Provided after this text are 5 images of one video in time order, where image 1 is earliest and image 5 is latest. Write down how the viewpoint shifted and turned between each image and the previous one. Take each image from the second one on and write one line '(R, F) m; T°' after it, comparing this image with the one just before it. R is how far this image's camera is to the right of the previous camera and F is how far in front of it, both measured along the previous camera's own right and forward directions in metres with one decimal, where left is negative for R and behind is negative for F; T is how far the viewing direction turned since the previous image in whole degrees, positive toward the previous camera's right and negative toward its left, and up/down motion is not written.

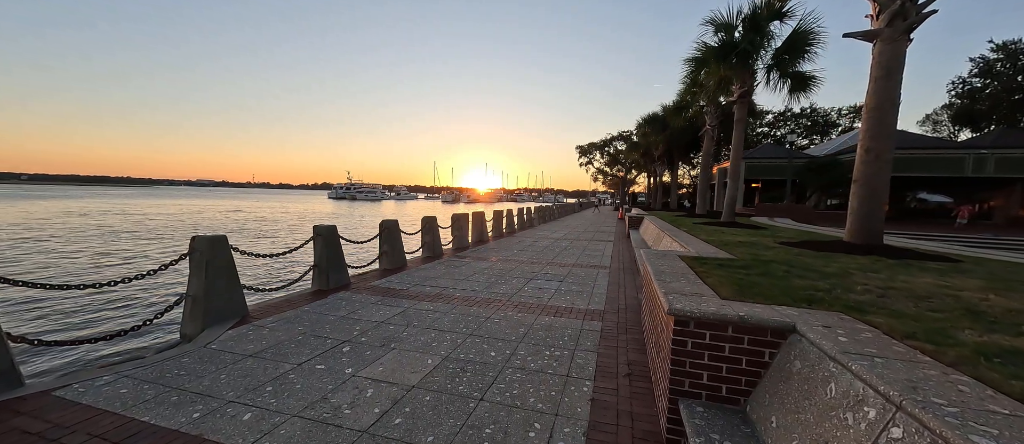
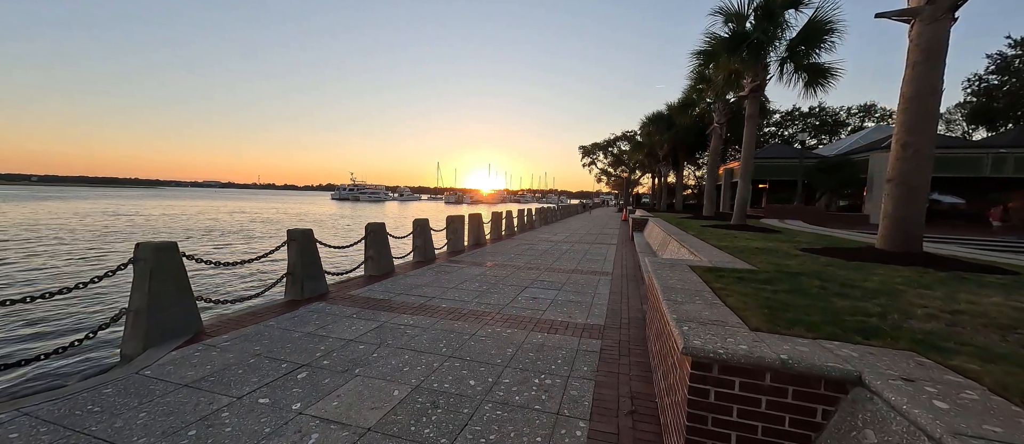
(+0.2, +0.6) m; -1°
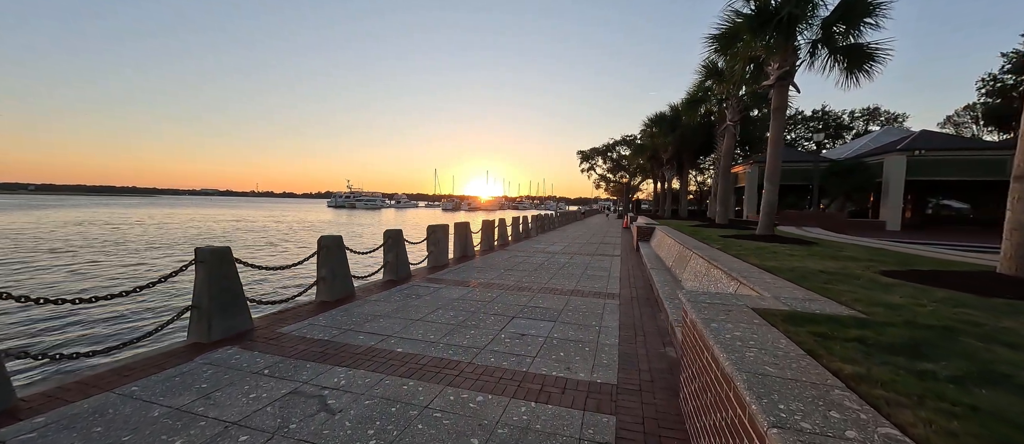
(+0.3, +1.5) m; 0°
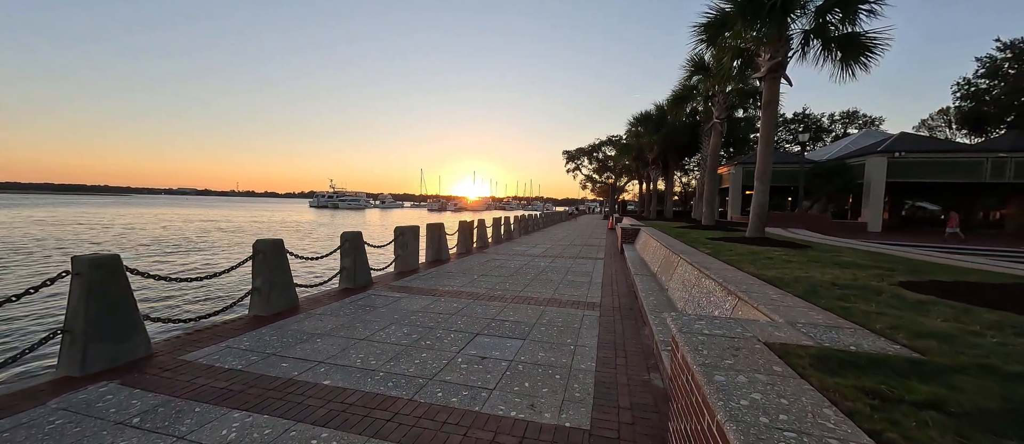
(+0.4, +0.8) m; +2°
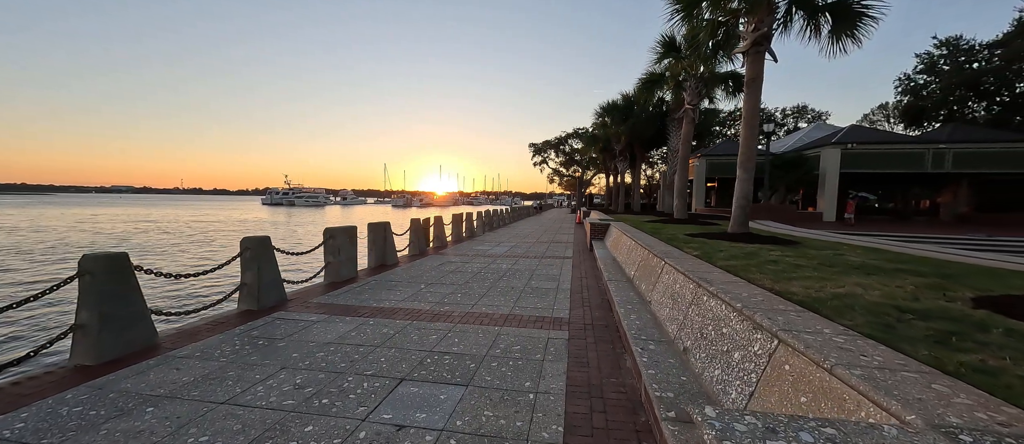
(+0.4, +1.3) m; +5°
